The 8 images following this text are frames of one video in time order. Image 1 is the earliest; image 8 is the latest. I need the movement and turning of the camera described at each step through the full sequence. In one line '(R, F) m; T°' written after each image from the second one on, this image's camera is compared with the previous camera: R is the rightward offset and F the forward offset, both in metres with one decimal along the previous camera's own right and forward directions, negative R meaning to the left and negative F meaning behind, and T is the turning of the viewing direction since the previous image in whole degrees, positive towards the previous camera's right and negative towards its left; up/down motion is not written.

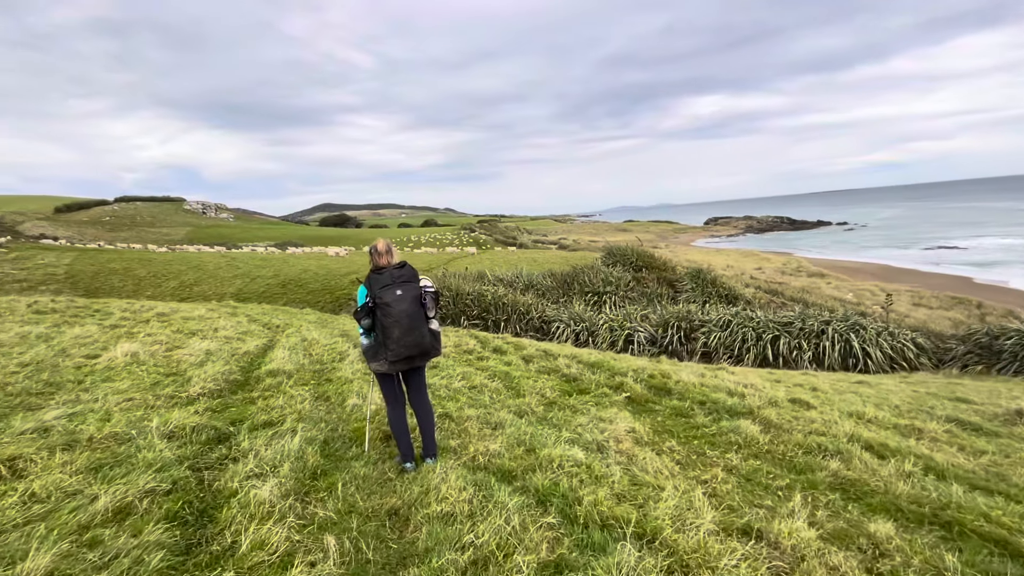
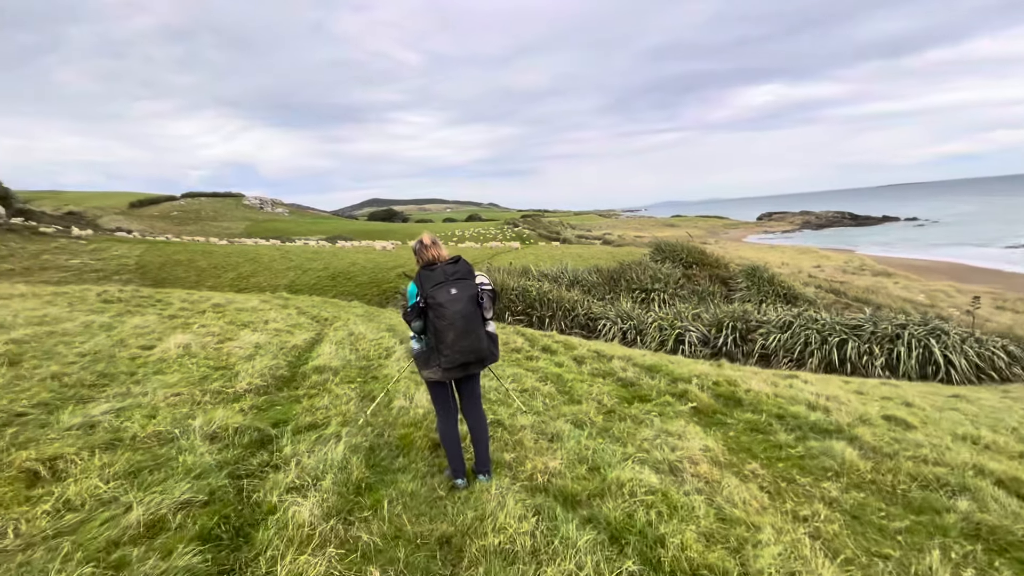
(-0.2, +0.5) m; -5°
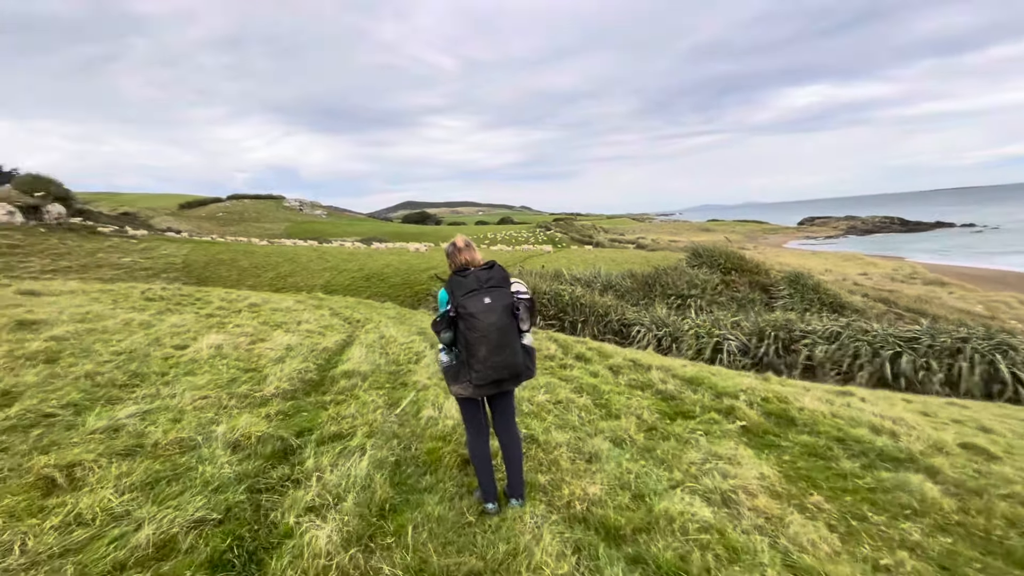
(-0.1, +0.3) m; -4°
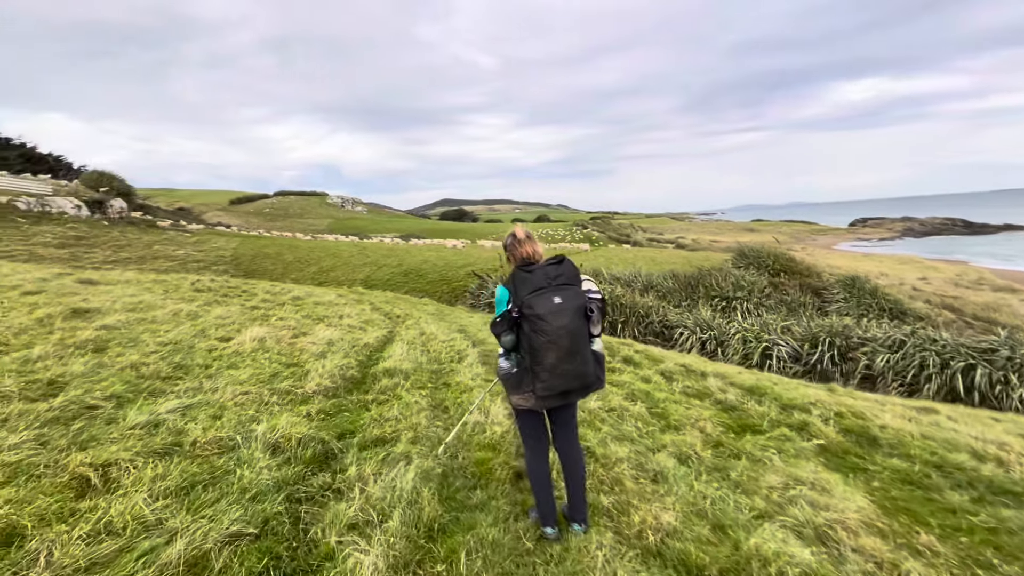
(-0.2, +0.4) m; -4°
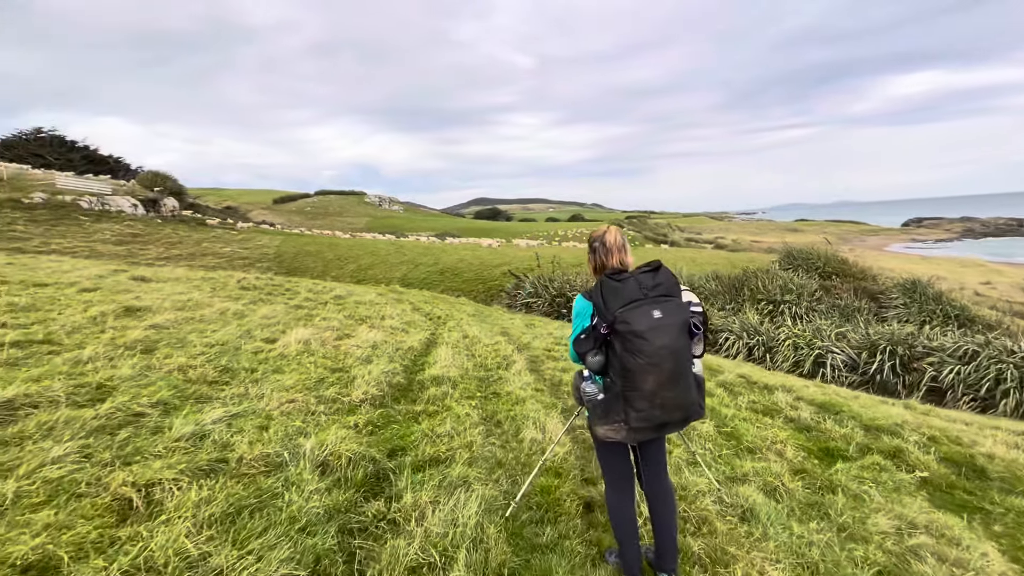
(-0.3, +0.4) m; -4°
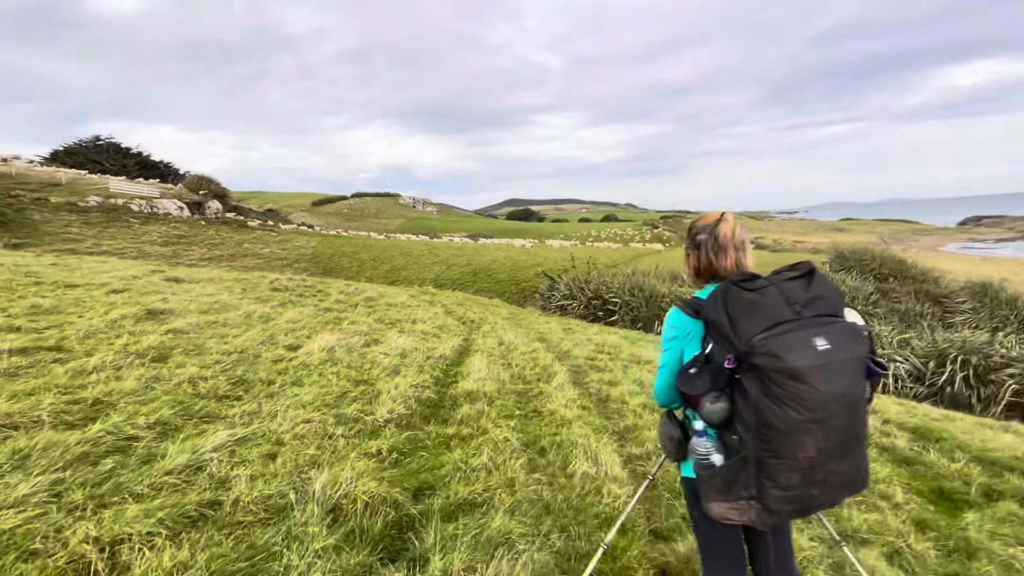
(-0.1, +0.7) m; -4°
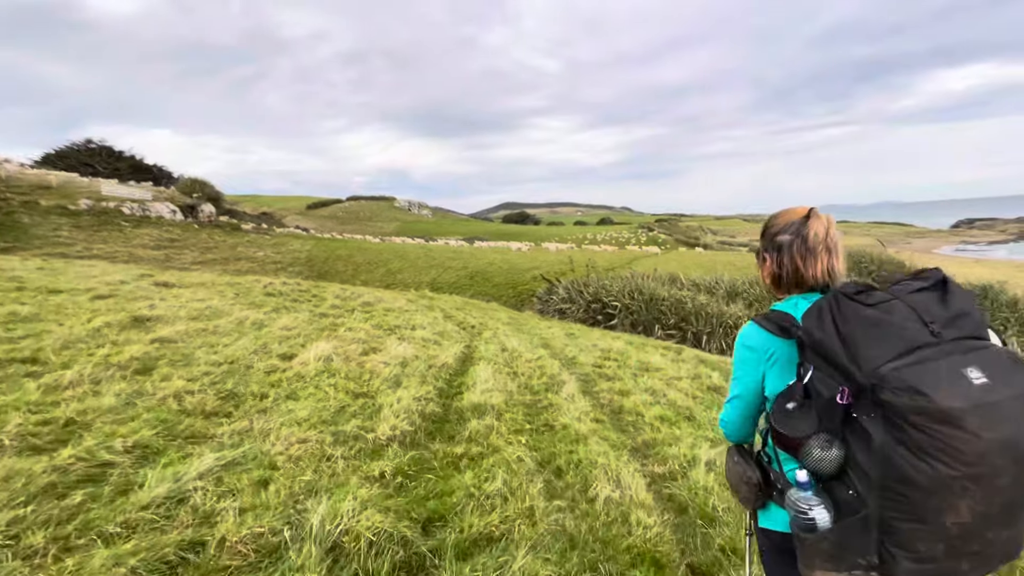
(-0.1, +0.3) m; +1°
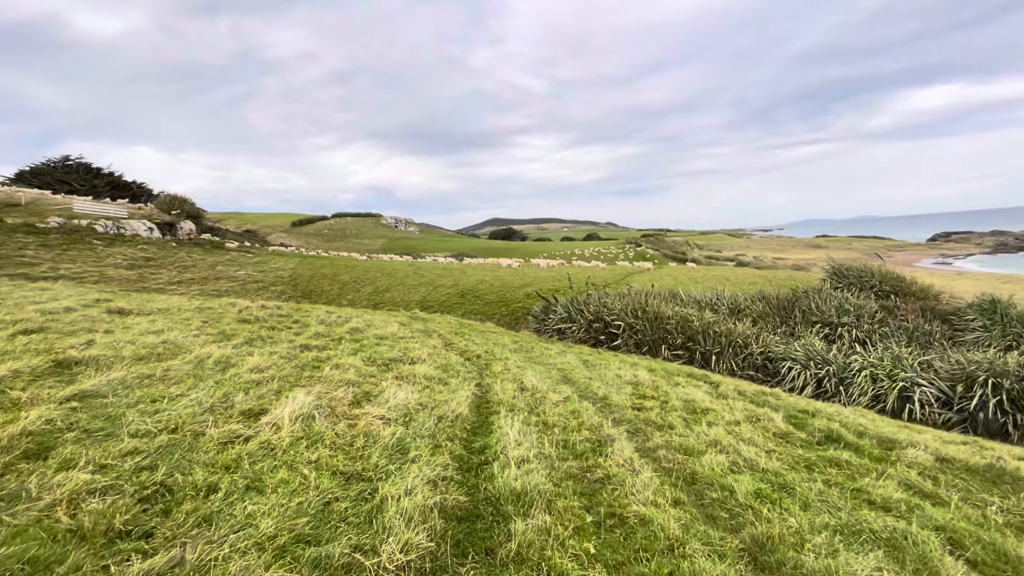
(-0.5, +1.4) m; +2°
